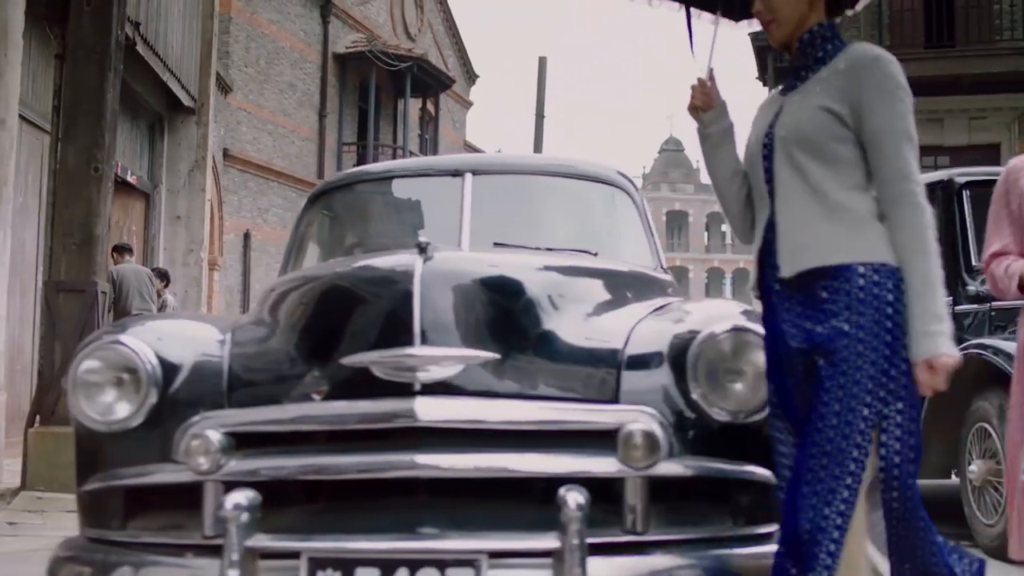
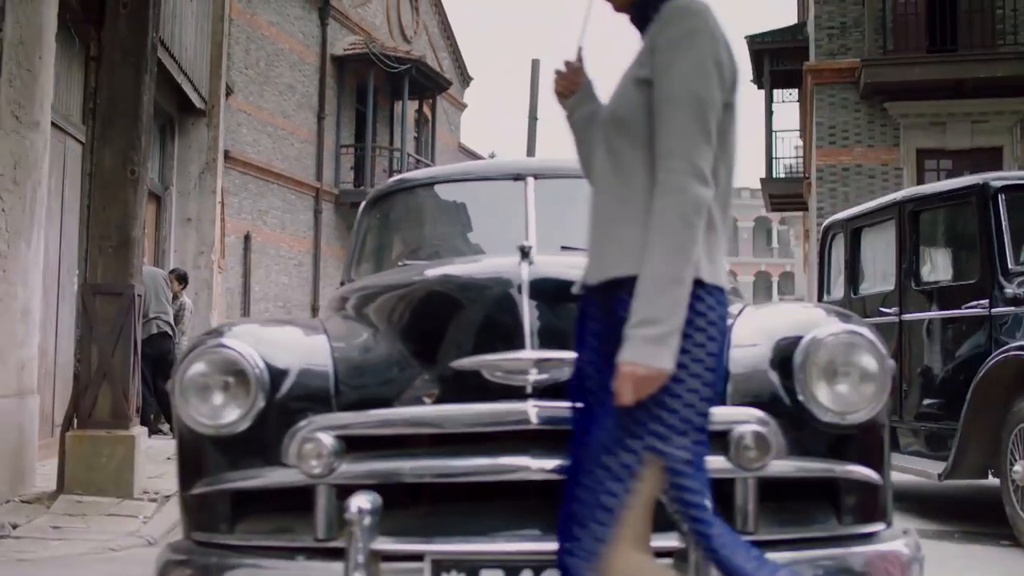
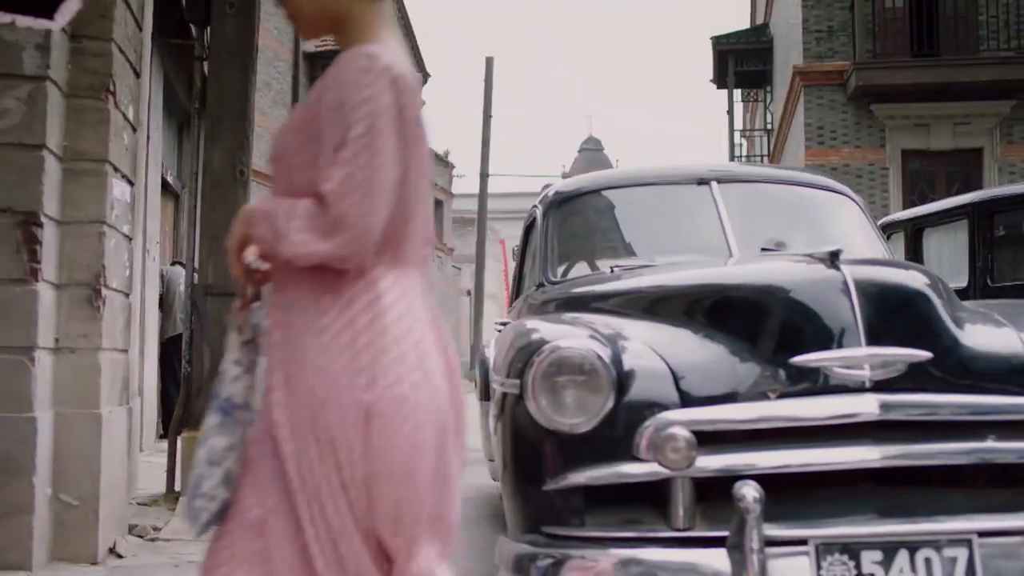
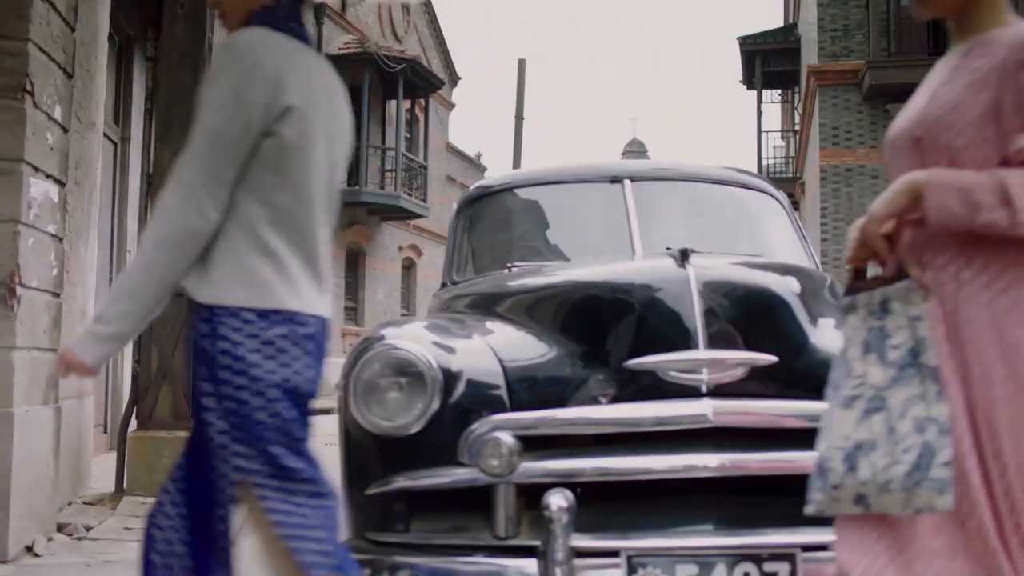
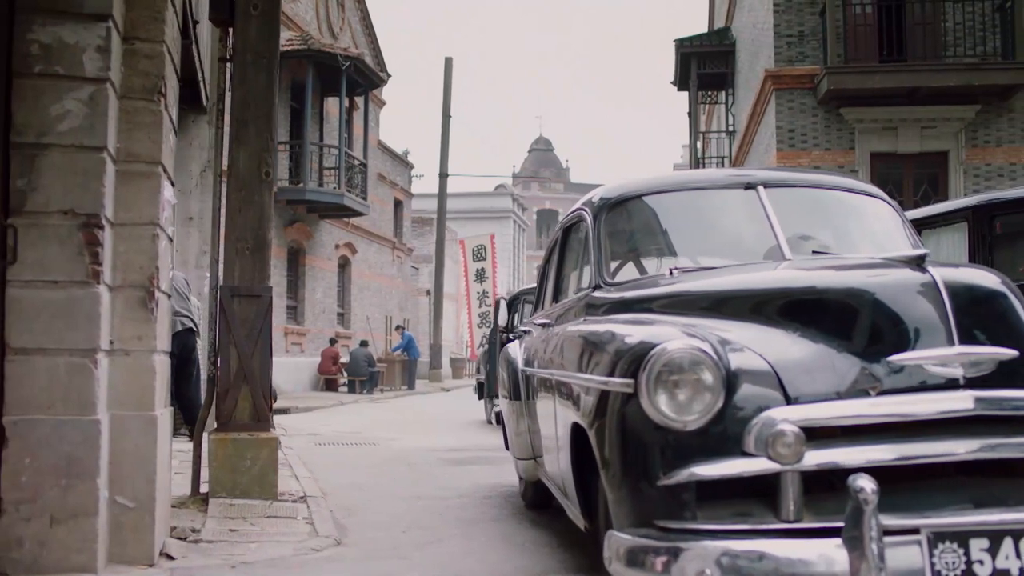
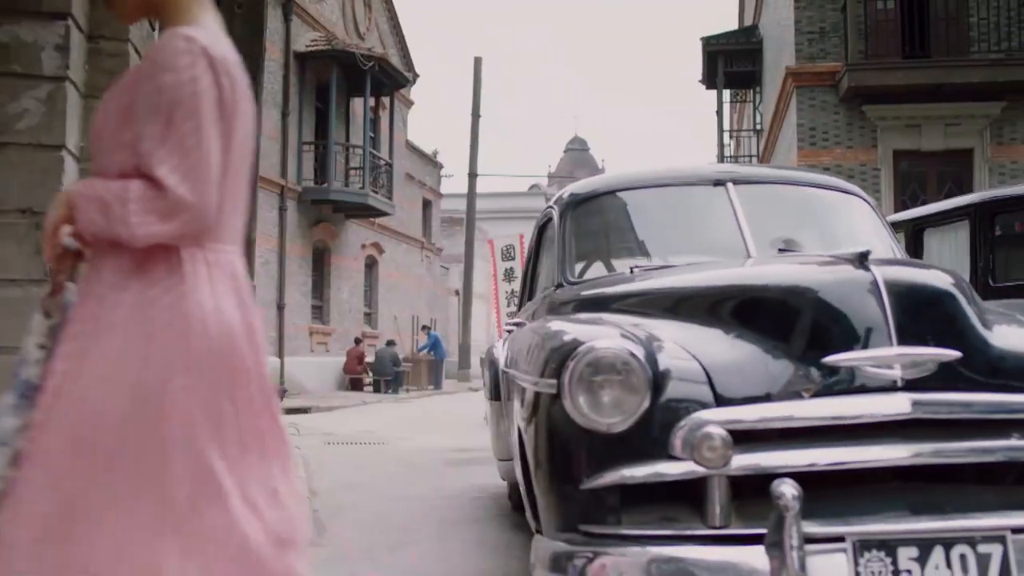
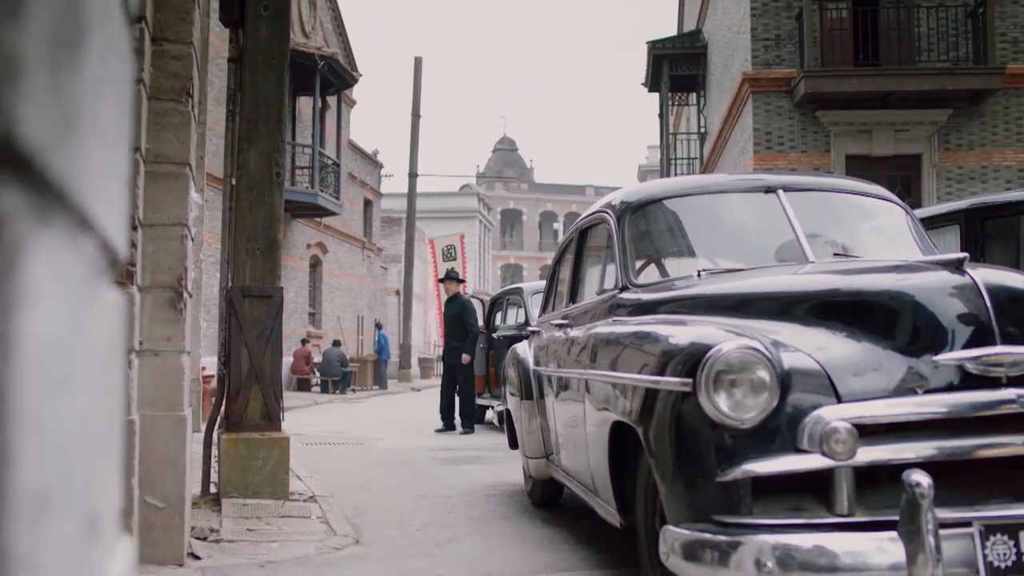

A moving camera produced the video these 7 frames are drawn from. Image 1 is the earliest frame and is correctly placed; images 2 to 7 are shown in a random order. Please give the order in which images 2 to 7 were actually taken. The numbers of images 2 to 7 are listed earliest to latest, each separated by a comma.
2, 4, 3, 6, 5, 7
